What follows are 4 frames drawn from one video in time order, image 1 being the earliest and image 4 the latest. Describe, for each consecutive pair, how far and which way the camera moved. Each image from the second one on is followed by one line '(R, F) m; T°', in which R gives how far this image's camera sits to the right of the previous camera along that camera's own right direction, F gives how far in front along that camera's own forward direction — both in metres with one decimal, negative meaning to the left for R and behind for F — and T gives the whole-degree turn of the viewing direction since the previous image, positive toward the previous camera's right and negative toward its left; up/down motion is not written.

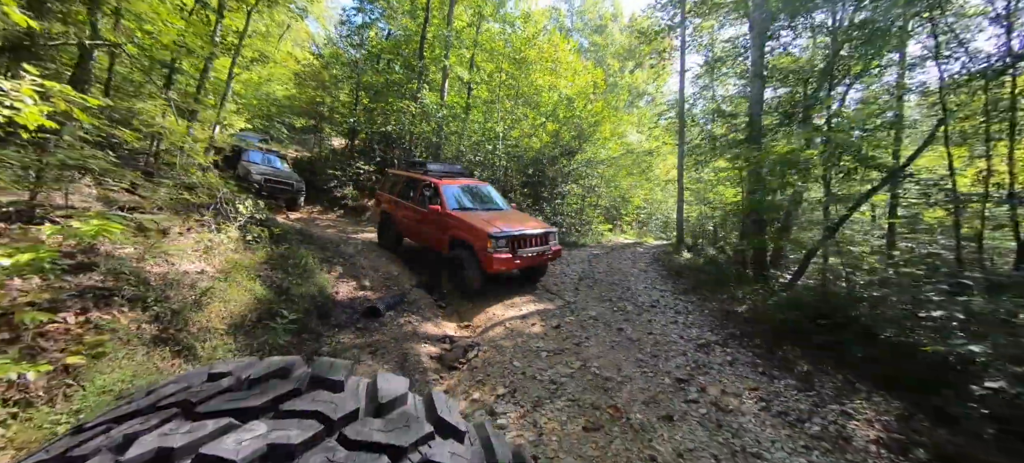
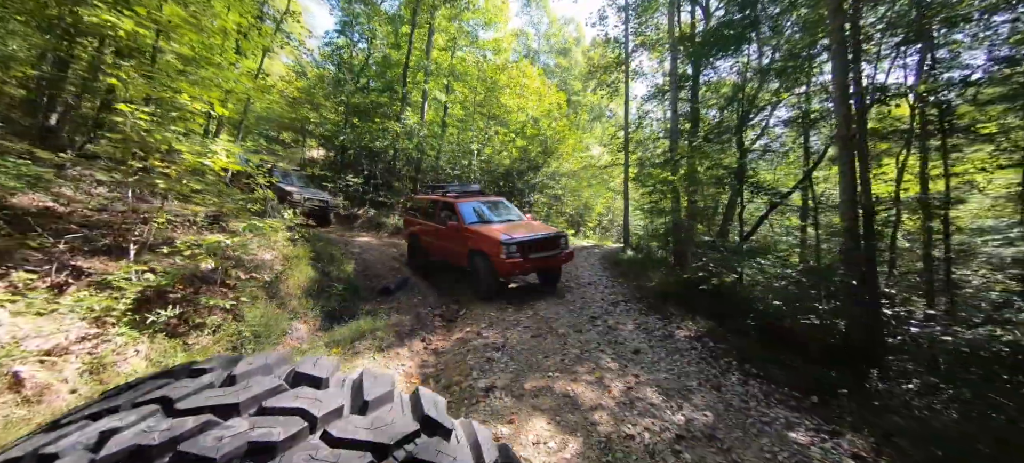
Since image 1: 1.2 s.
(-0.1, -2.1) m; +4°
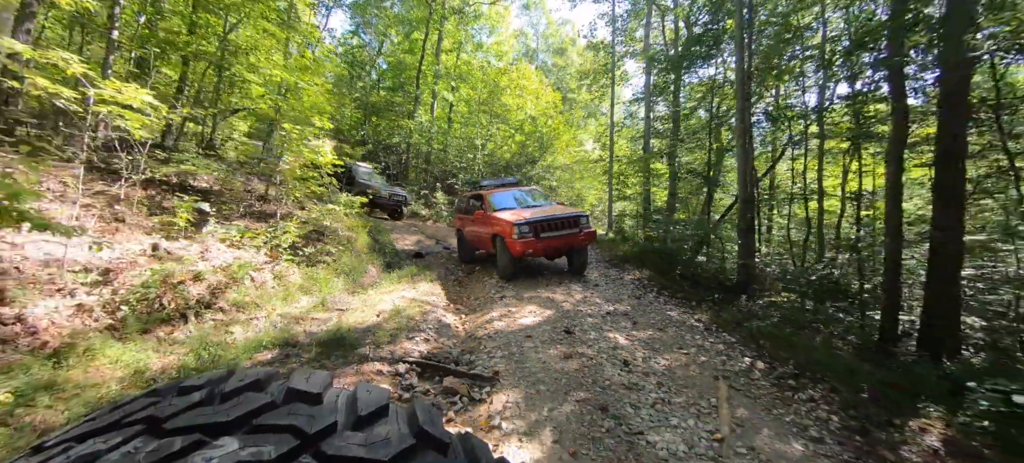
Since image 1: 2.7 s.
(-0.1, -2.3) m; 0°
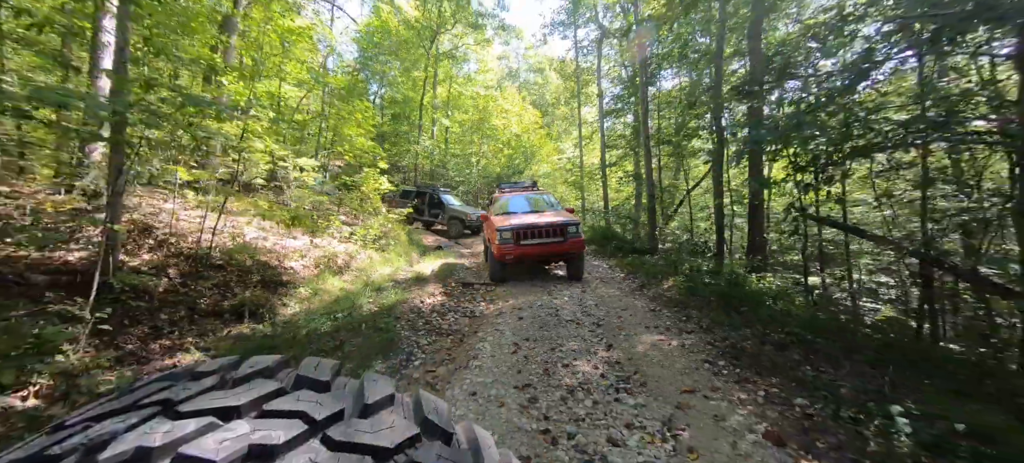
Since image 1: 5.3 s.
(+0.1, -4.0) m; +1°
